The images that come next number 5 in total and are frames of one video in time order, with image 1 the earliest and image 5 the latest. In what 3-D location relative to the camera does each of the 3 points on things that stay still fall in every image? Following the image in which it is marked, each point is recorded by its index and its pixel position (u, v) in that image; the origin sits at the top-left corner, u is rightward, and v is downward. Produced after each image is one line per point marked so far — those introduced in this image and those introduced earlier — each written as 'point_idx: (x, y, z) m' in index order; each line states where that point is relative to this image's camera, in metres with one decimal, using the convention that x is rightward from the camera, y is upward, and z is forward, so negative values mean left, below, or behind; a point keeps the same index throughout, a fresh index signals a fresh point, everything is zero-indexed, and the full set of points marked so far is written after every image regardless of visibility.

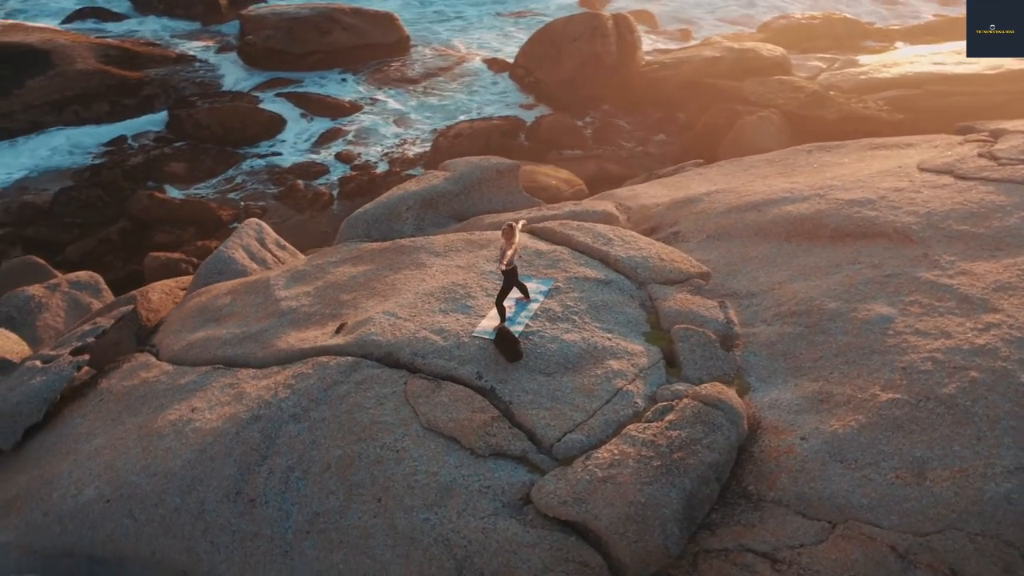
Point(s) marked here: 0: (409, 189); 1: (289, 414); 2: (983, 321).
0: (-0.8, +0.8, +8.6) m
1: (-1.2, -0.7, +6.0) m
2: (+2.6, -0.2, +6.1) m
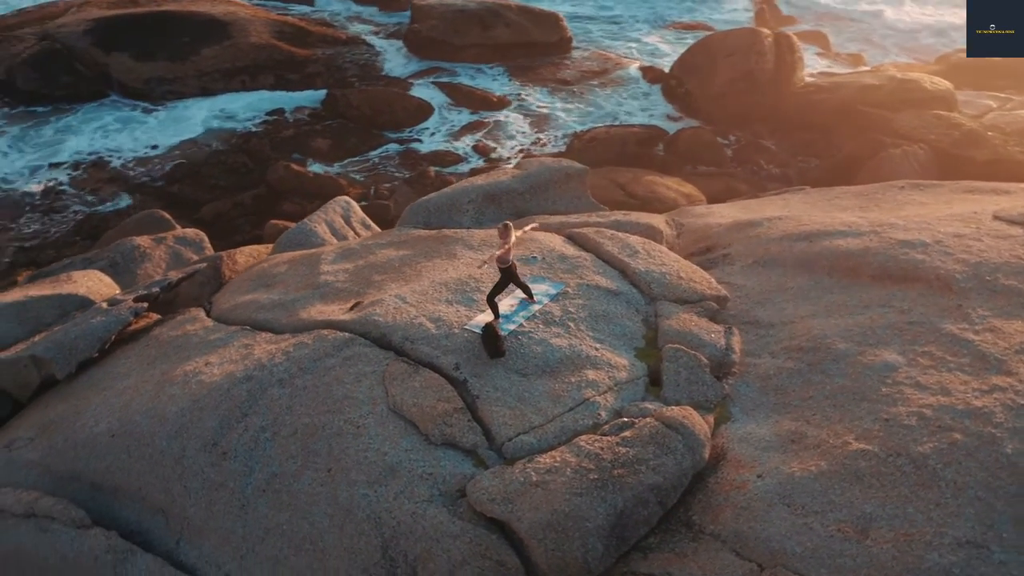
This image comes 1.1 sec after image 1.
0: (-0.3, +0.8, +8.7) m
1: (-1.4, -0.5, +6.3) m
2: (+2.5, -0.5, +5.7) m
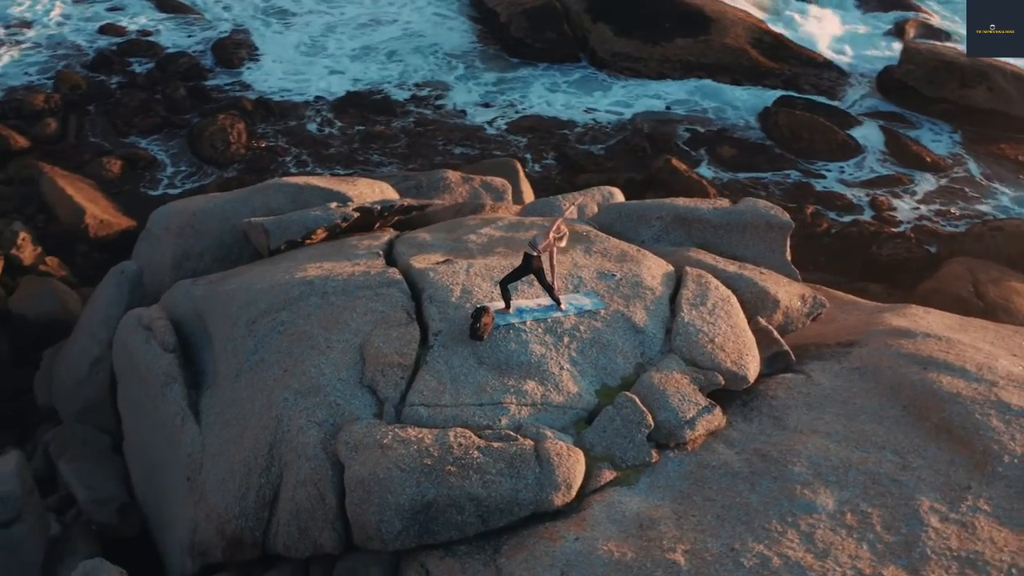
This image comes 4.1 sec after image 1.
0: (+1.3, +0.7, +8.6) m
1: (-1.2, 0.0, +7.1) m
2: (+1.6, -1.2, +4.7) m
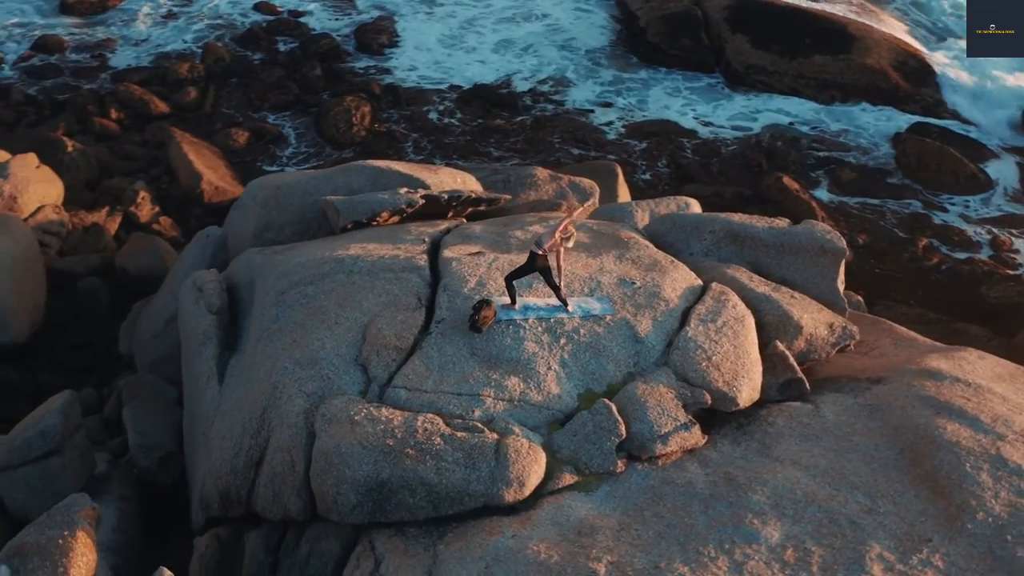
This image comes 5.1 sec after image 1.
0: (+1.7, +0.5, +8.4) m
1: (-1.1, +0.1, +7.3) m
2: (+1.2, -1.3, +4.5) m
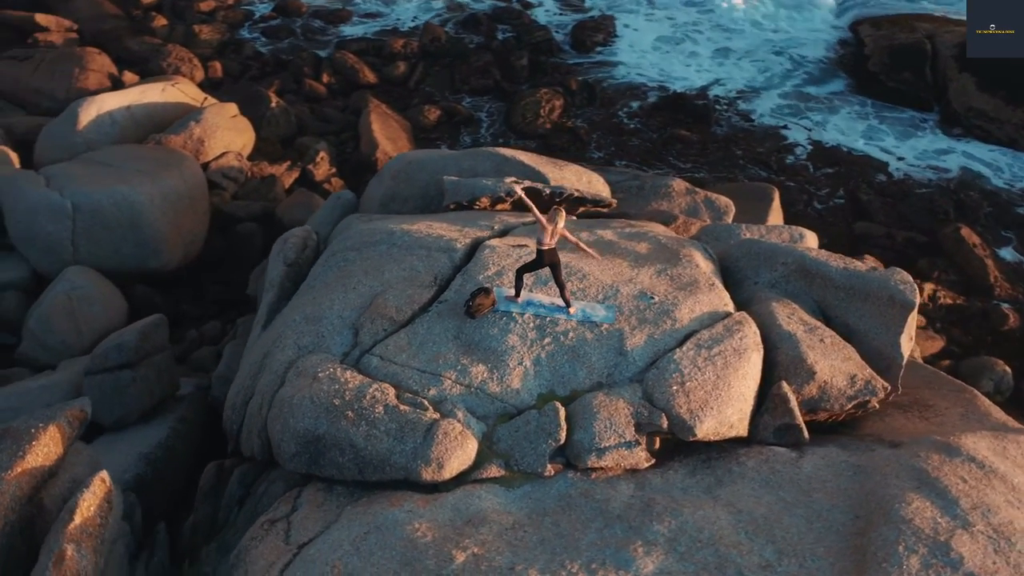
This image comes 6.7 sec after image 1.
0: (+2.2, +0.2, +8.0) m
1: (-0.8, +0.3, +7.6) m
2: (+0.4, -1.4, +4.4) m
